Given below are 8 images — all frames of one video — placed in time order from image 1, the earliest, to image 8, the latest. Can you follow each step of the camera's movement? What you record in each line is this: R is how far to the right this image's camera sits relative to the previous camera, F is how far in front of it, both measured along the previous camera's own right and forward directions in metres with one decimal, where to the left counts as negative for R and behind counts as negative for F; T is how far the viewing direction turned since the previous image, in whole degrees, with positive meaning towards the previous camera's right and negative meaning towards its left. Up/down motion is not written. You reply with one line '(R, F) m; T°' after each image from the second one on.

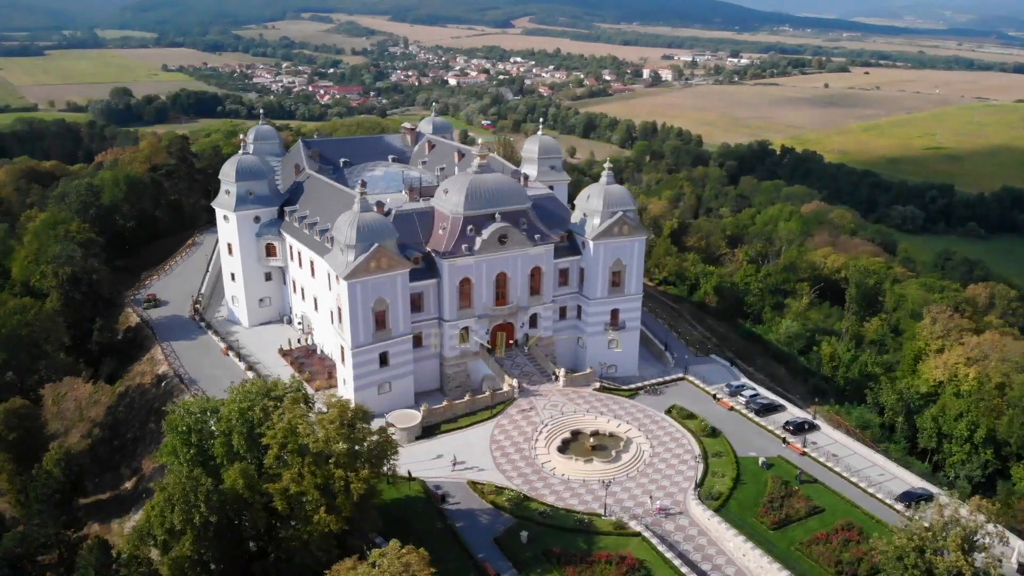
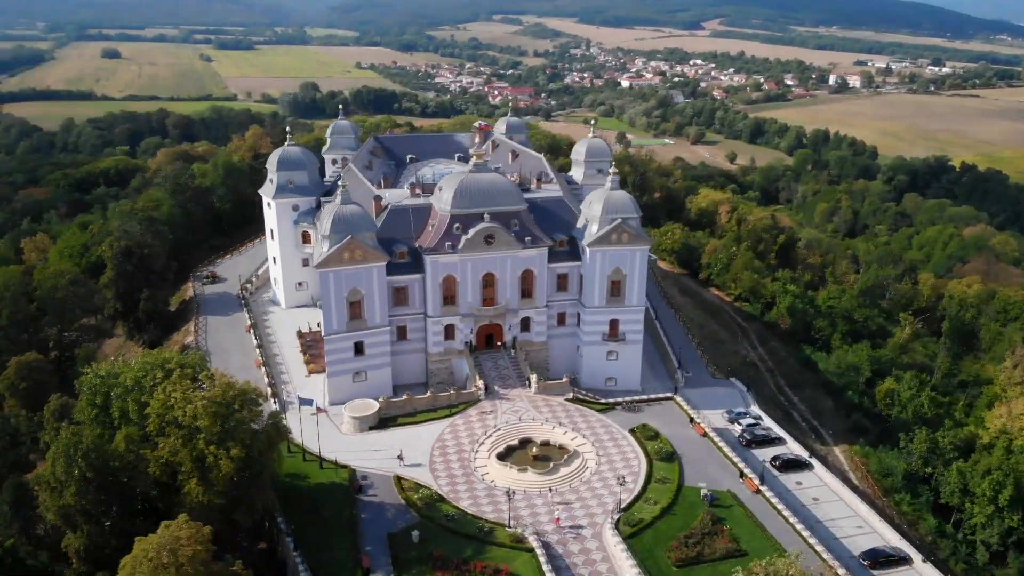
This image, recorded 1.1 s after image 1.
(+14.7, +2.3) m; -13°
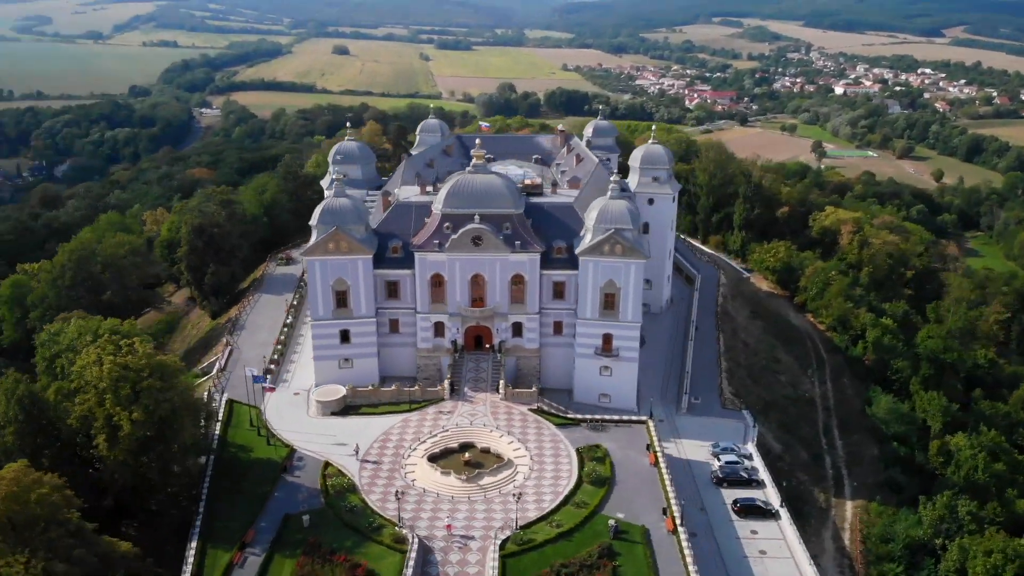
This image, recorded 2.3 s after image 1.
(+16.4, +2.8) m; -15°
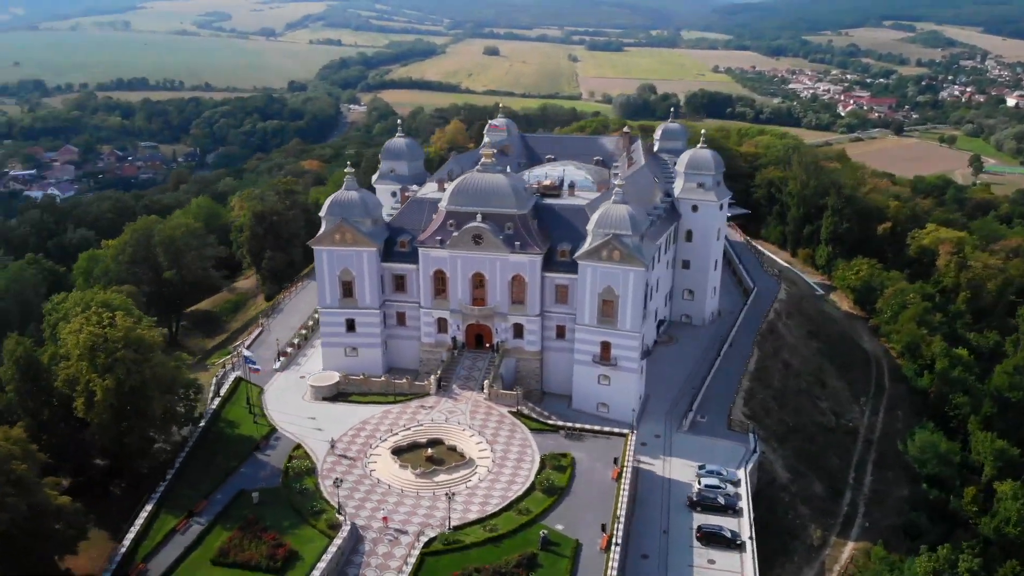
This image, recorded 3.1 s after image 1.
(+11.1, +1.5) m; -10°
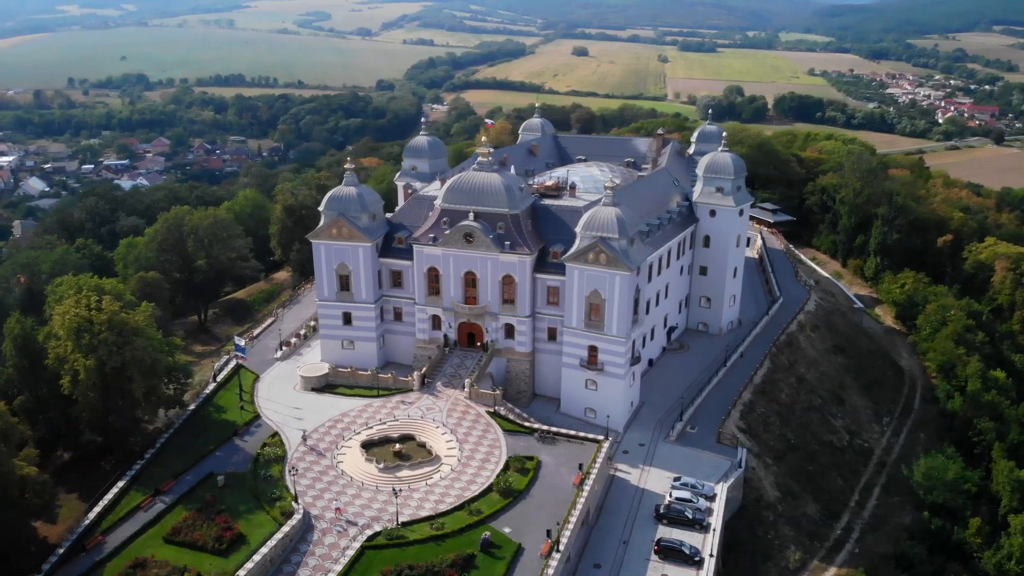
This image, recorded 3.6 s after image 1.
(+7.4, +0.7) m; -6°
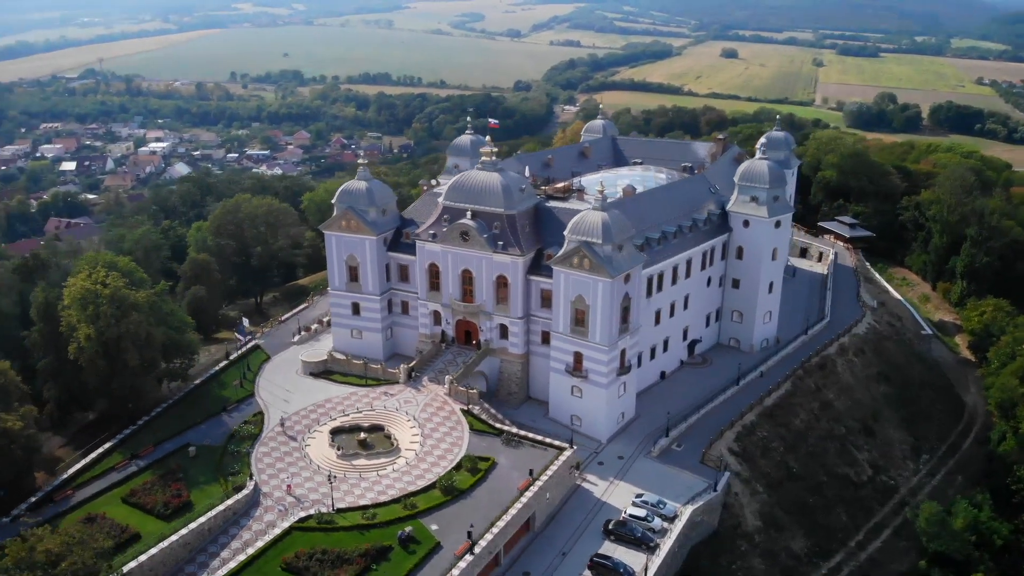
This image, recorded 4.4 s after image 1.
(+11.3, +1.2) m; -10°
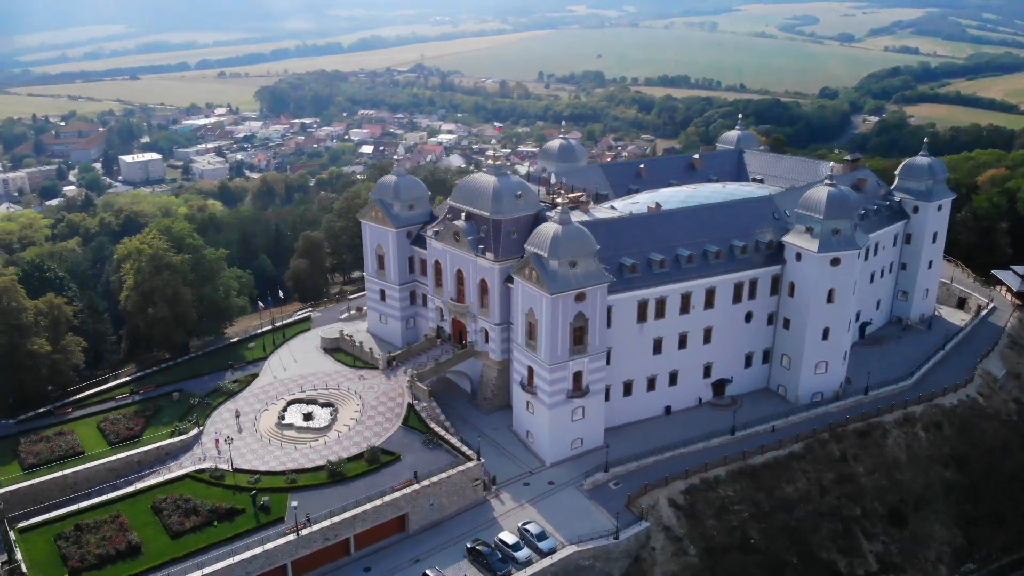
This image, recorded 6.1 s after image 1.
(+23.8, +5.3) m; -22°
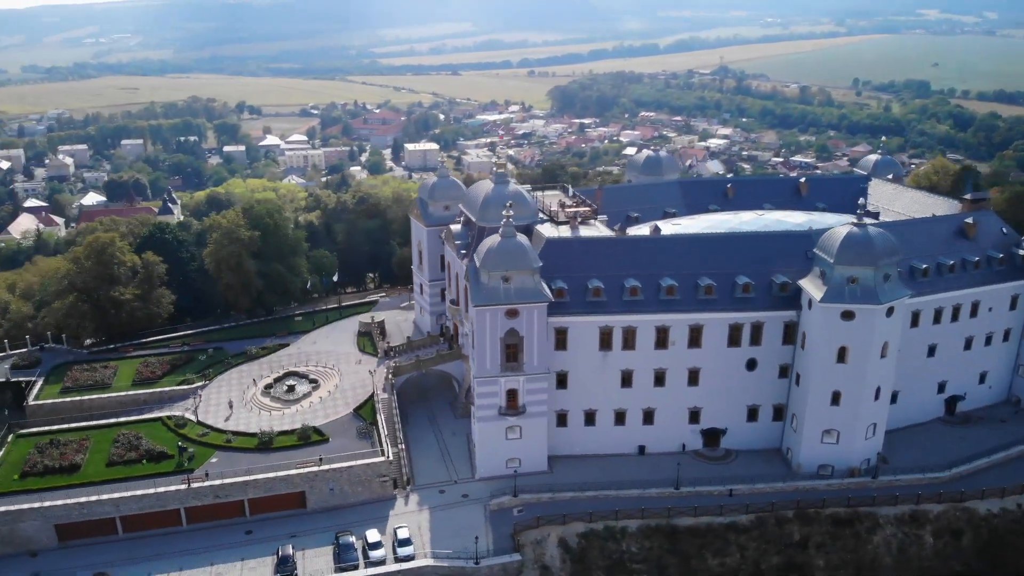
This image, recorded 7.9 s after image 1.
(+23.9, +5.3) m; -22°
